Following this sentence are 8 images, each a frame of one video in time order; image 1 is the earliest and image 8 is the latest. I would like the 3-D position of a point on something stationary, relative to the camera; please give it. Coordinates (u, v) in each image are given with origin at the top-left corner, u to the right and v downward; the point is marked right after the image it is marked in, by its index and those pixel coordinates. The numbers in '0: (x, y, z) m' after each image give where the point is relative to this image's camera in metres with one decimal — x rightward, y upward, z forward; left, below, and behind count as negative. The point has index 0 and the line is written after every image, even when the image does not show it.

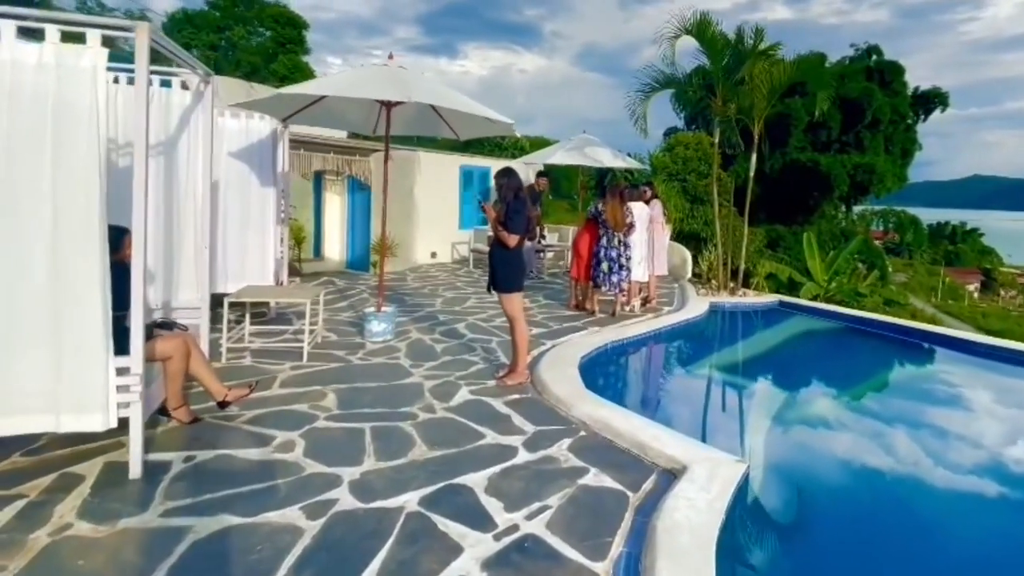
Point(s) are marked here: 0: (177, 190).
0: (-2.9, +0.9, +6.1) m
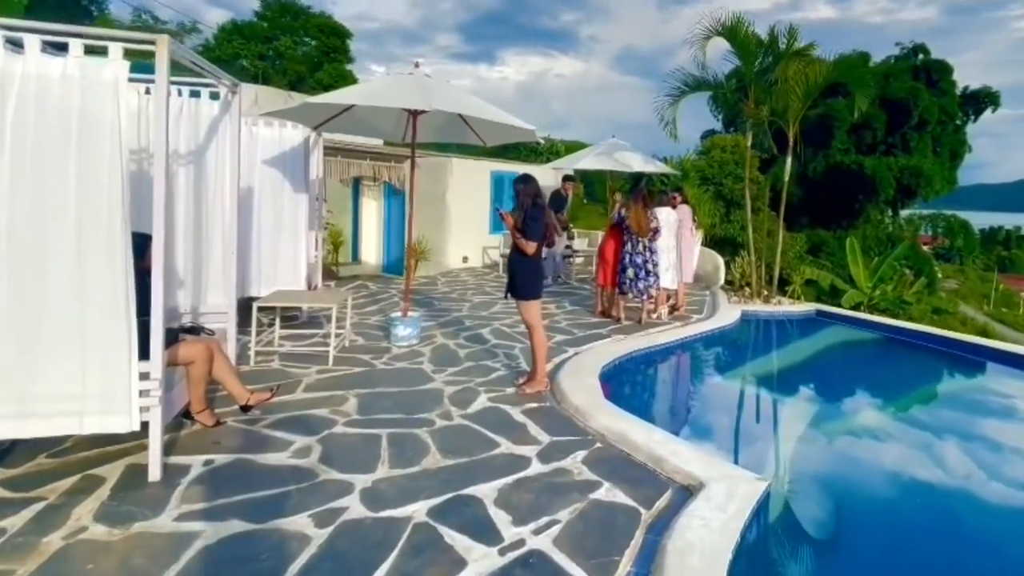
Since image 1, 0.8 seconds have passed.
0: (-2.7, +0.8, +6.3) m
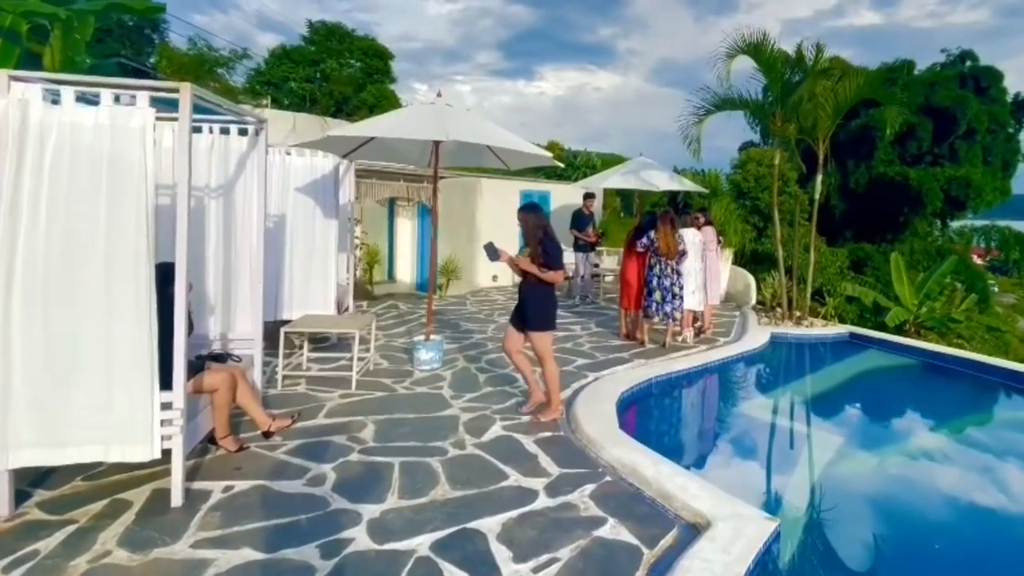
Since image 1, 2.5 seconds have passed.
0: (-2.6, +0.5, +6.5) m
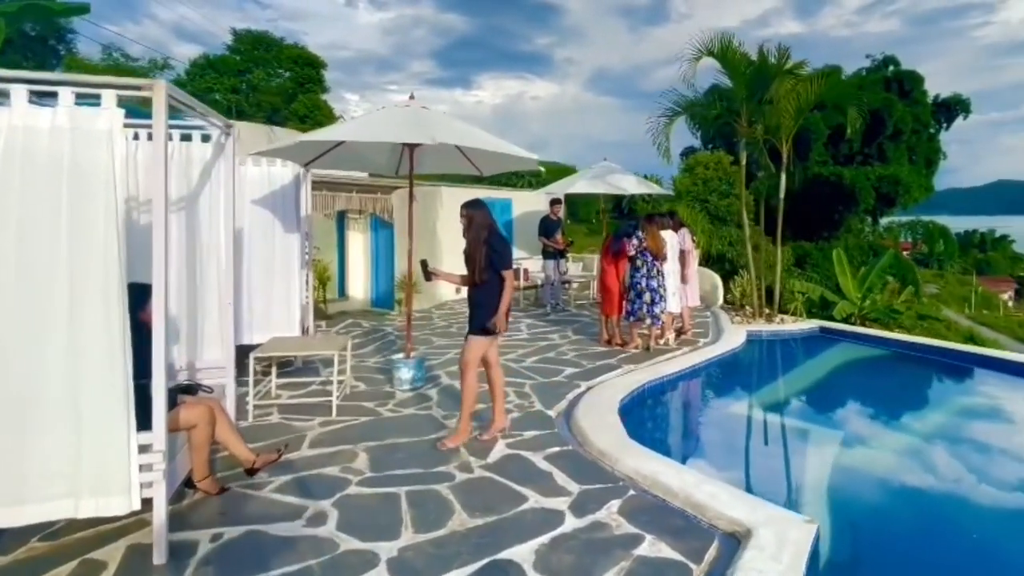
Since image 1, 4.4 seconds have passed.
0: (-2.6, +0.4, +5.9) m
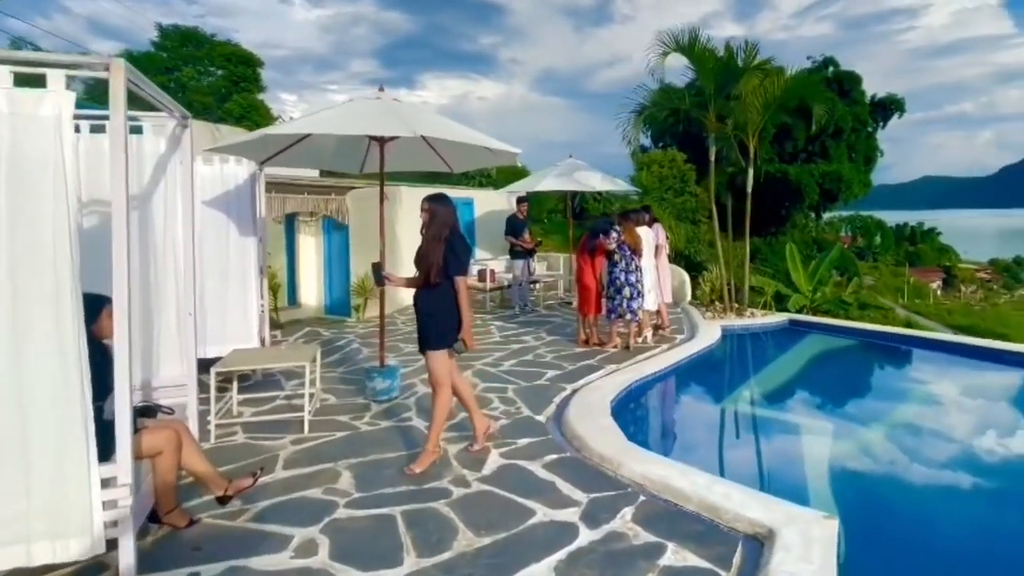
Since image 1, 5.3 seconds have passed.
0: (-2.7, +0.3, +5.3) m
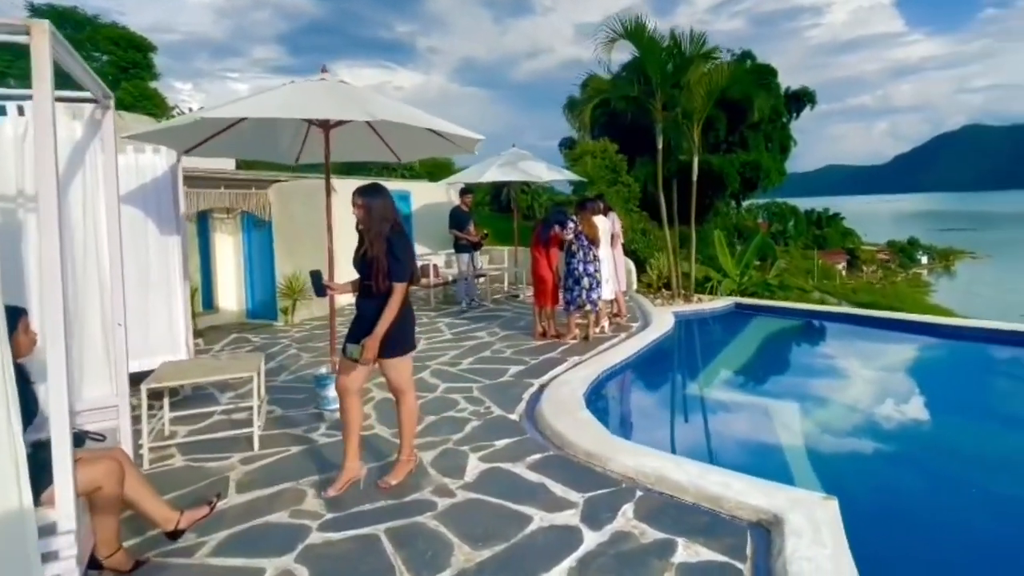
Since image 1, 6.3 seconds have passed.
0: (-2.8, +0.2, +4.6) m
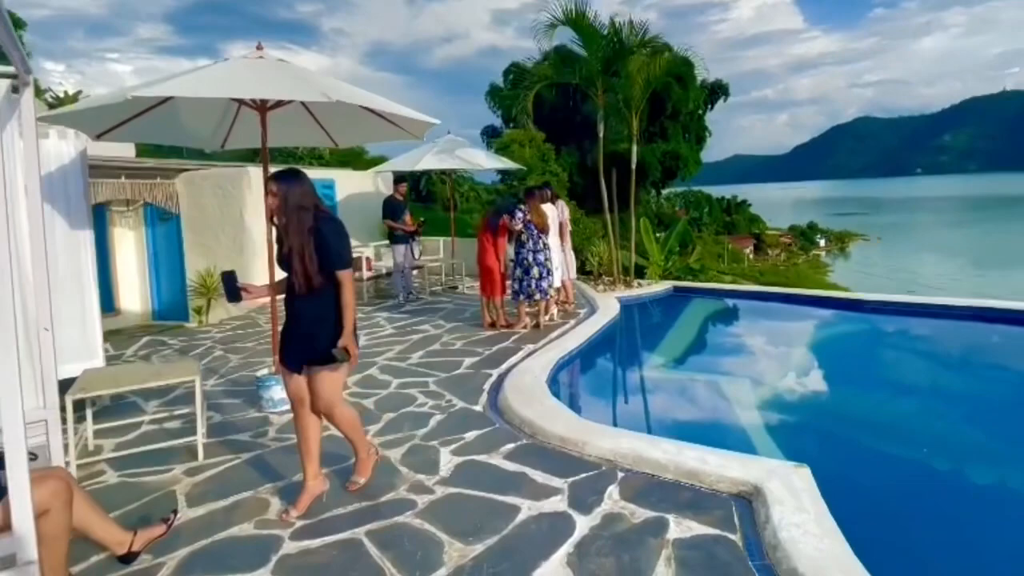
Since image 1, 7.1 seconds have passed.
0: (-3.0, +0.2, +4.0) m
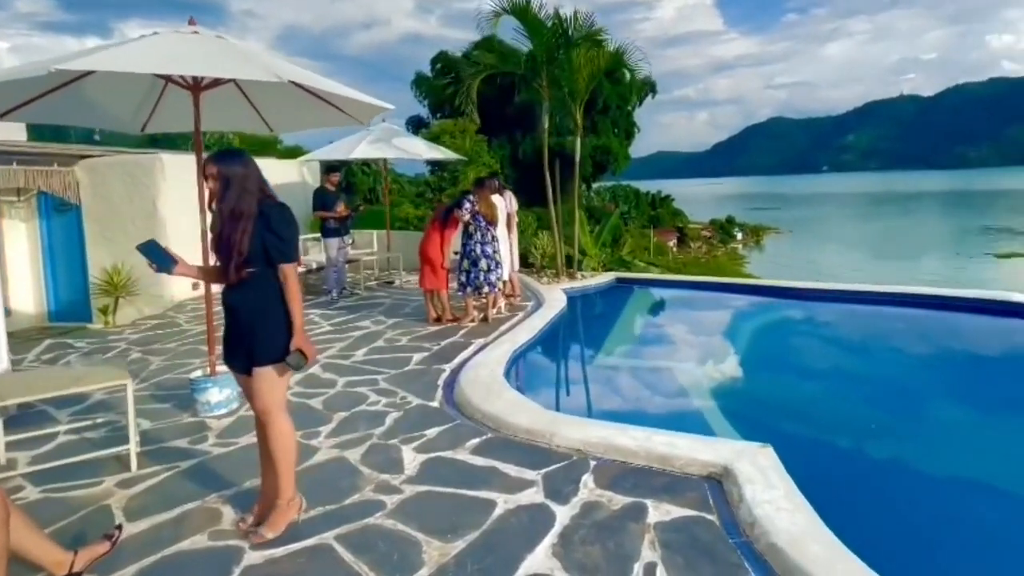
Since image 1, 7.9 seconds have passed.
0: (-3.1, +0.3, +3.5) m
